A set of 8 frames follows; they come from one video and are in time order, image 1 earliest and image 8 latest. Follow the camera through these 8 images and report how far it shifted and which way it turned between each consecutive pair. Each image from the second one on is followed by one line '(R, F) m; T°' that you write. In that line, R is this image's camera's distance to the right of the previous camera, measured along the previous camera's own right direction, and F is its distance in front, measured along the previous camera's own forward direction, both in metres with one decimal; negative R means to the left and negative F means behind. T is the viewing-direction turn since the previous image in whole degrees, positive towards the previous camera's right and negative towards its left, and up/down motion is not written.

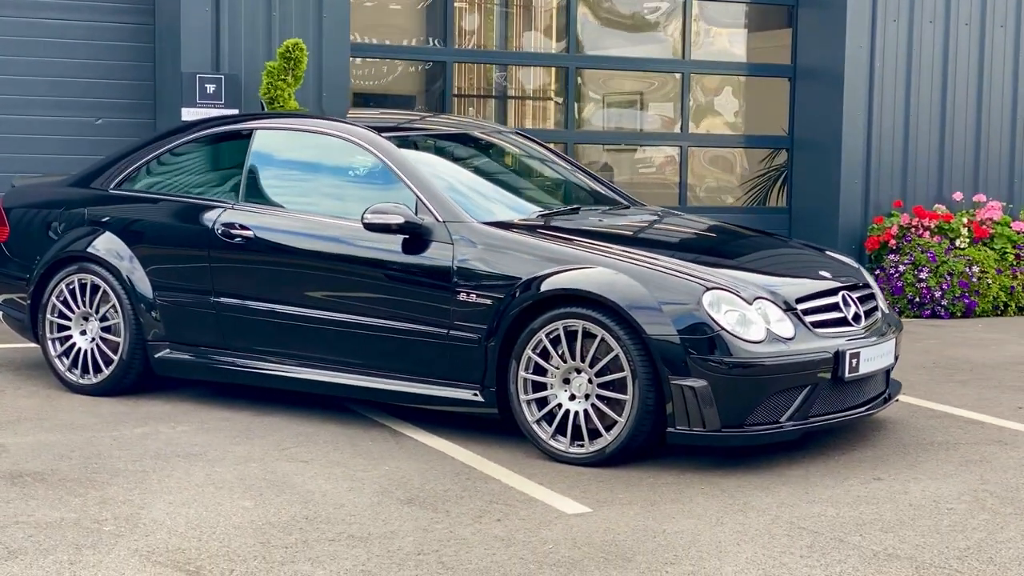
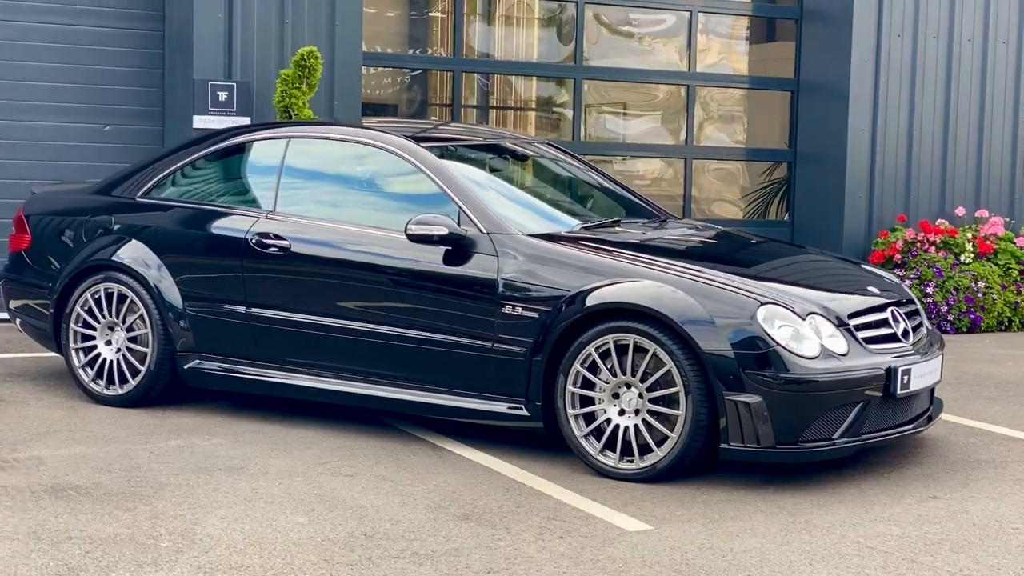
(-0.3, +0.1) m; +1°
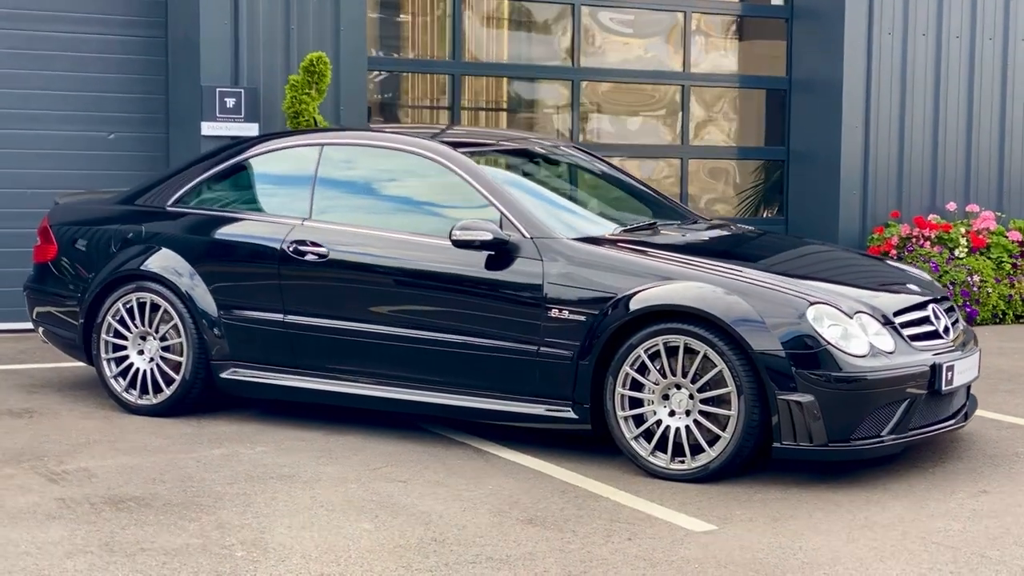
(-0.3, 0.0) m; +1°
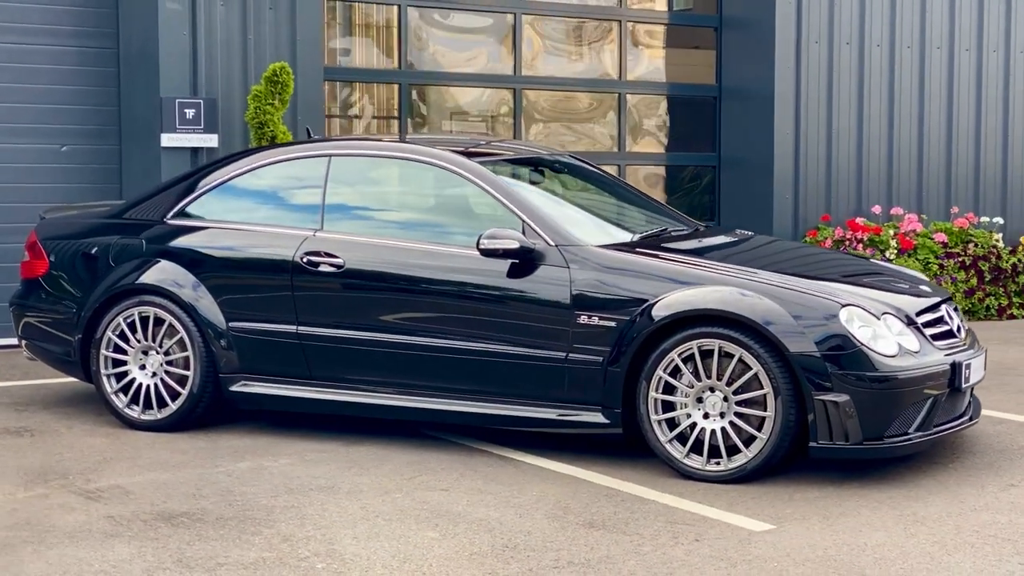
(-0.6, 0.0) m; +5°
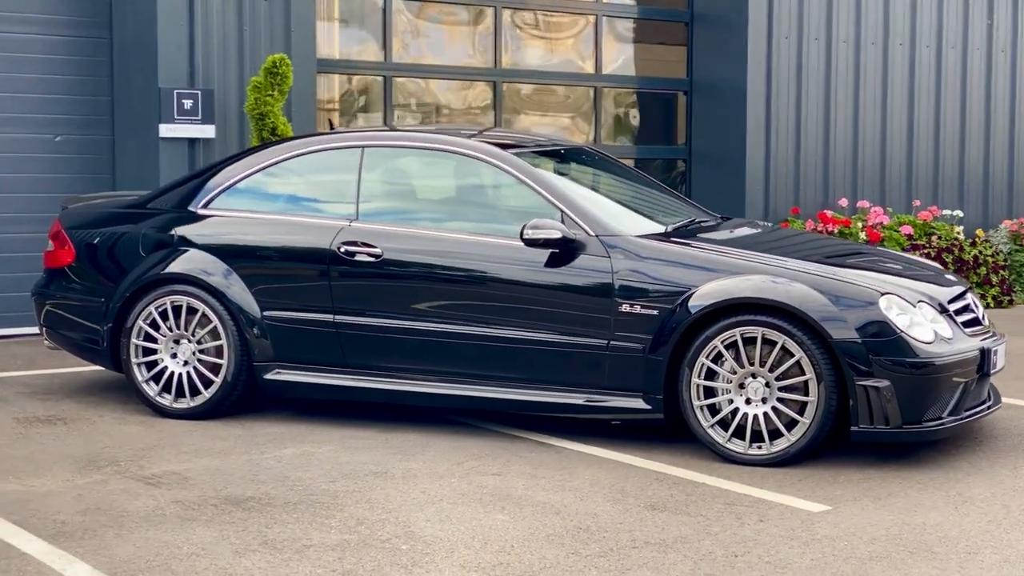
(-0.5, -0.1) m; +3°
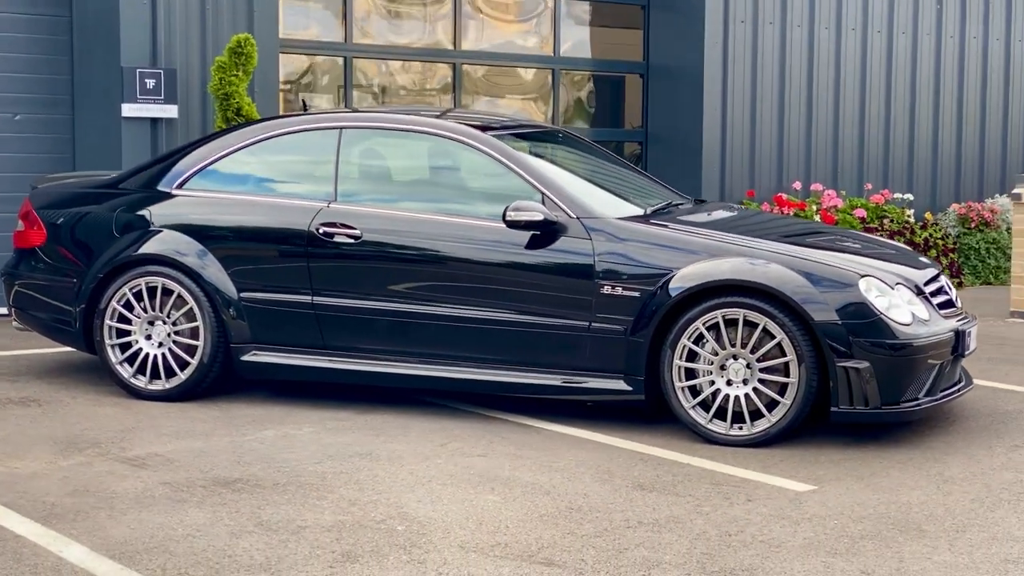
(-0.2, 0.0) m; +2°
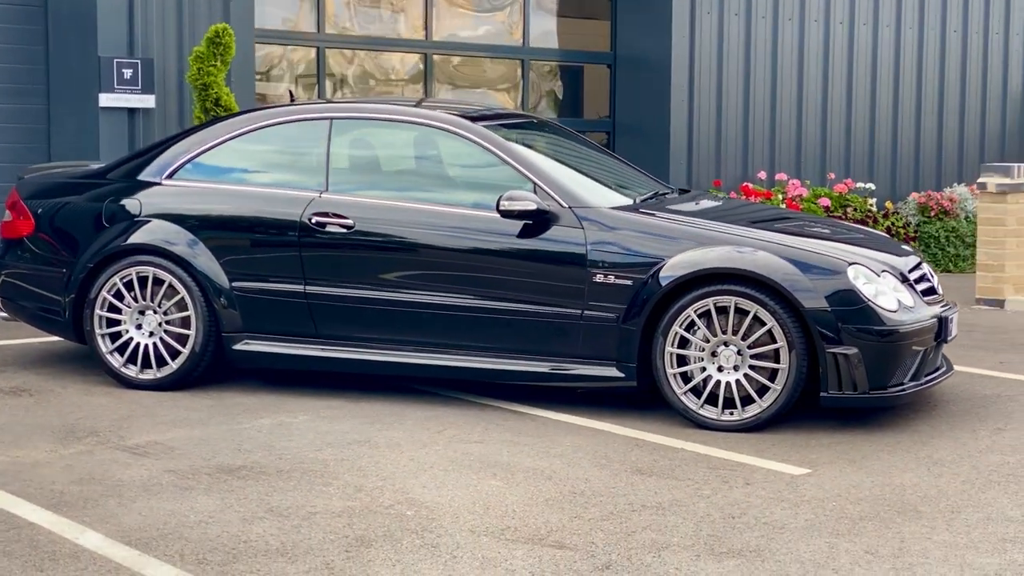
(-0.2, -0.1) m; +2°
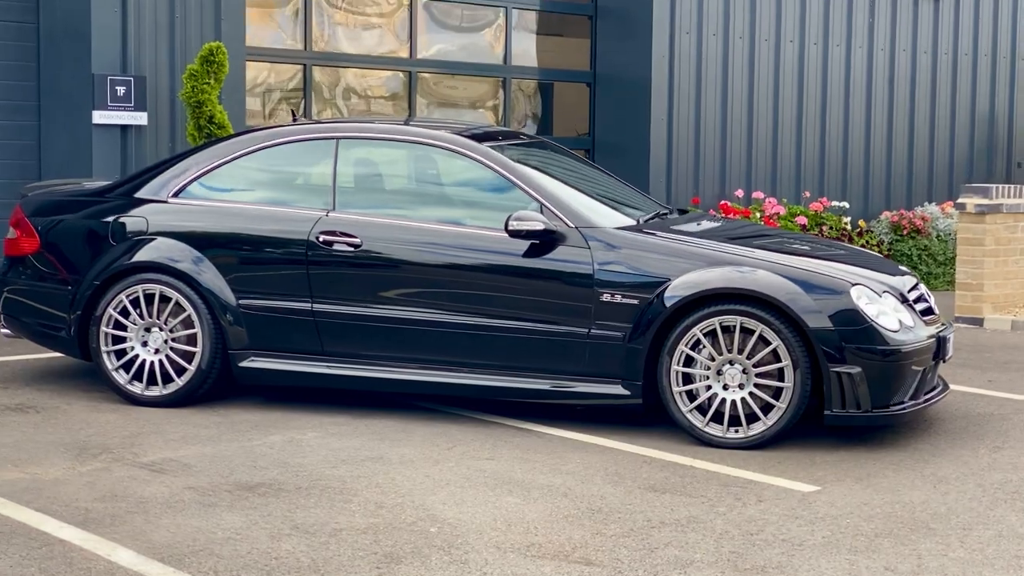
(-0.2, -0.1) m; +2°
